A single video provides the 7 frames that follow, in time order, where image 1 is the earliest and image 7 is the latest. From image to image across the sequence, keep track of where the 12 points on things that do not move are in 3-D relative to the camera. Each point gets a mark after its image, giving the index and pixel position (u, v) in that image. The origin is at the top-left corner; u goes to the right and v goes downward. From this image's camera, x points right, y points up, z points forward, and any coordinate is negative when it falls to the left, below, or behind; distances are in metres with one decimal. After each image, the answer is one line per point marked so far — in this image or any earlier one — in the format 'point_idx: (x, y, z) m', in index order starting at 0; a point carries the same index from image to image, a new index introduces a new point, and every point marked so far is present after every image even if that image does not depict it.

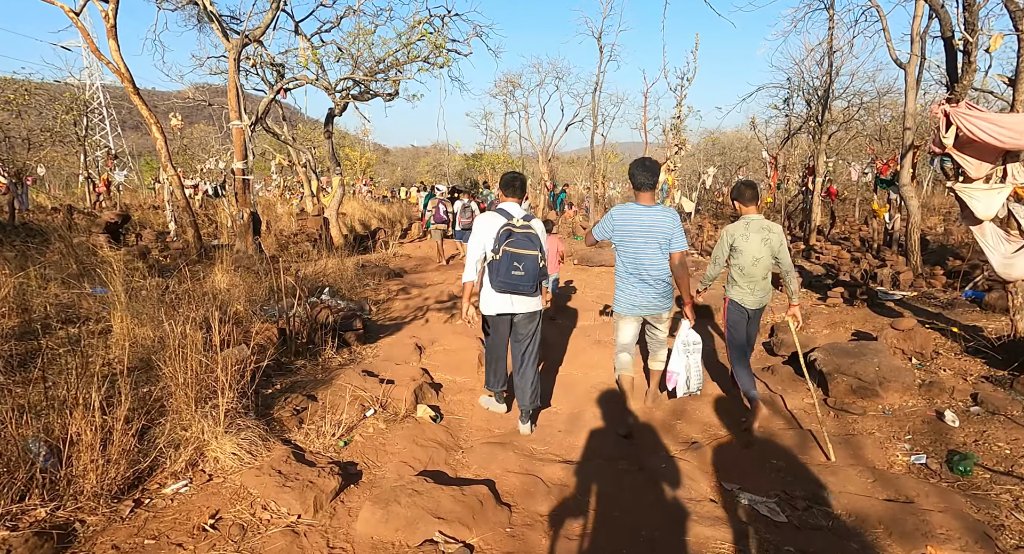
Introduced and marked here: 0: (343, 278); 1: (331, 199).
0: (-2.8, -0.1, +9.2) m
1: (-4.7, +2.0, +14.4) m
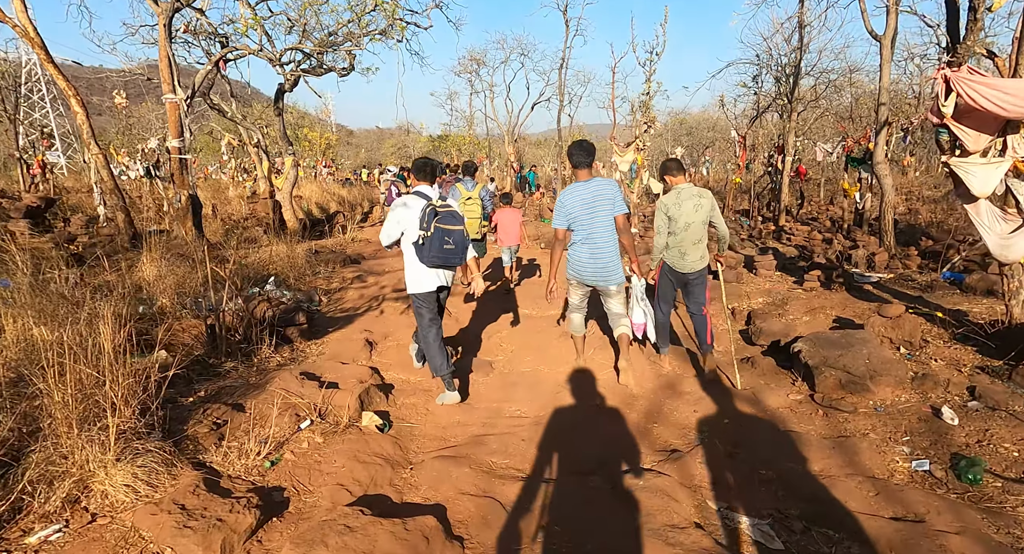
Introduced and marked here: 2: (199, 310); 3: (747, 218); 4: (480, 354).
0: (-3.4, +0.1, +8.5) m
1: (-5.6, +2.3, +13.6) m
2: (-2.9, -0.3, +5.3) m
3: (+5.4, +1.3, +12.8) m
4: (-0.3, -0.8, +5.5) m
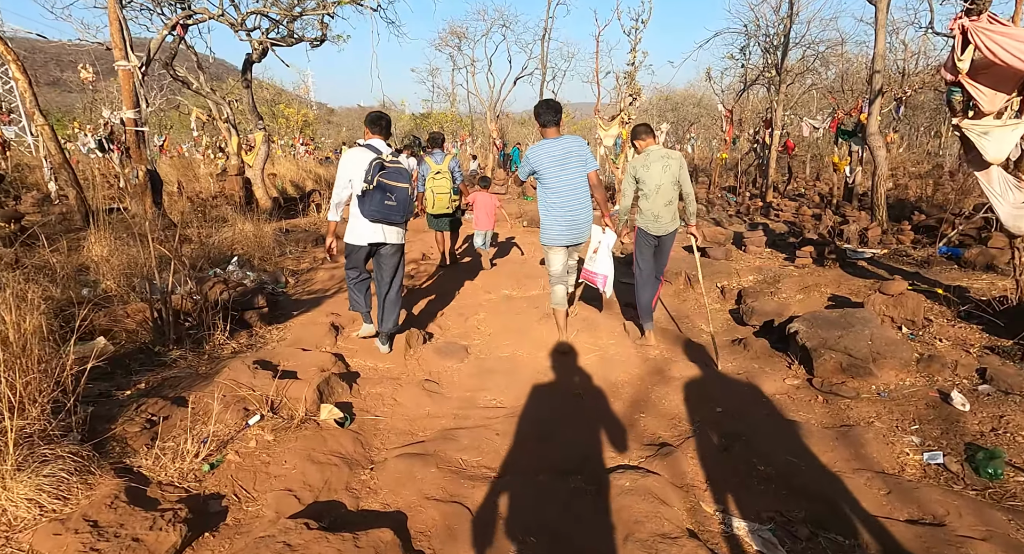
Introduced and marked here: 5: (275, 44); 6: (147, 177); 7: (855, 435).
0: (-3.7, +0.4, +8.0) m
1: (-6.0, +2.8, +13.0) m
2: (-3.1, -0.1, +4.8) m
3: (+5.0, +1.8, +12.5) m
4: (-0.5, -0.6, +5.1) m
5: (-5.3, +5.2, +12.4) m
6: (-5.6, +1.5, +8.5) m
7: (+1.8, -0.8, +2.9) m
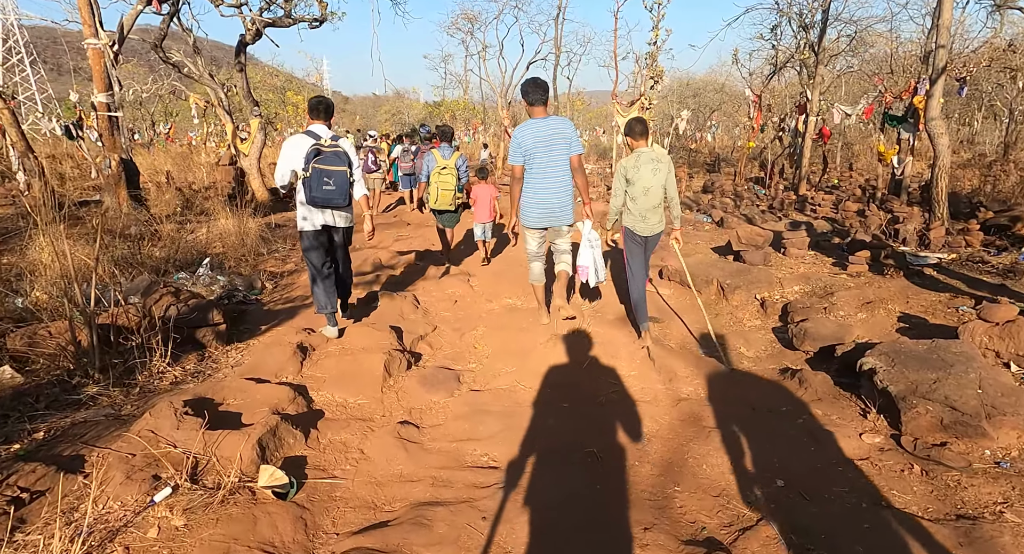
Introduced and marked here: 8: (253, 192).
0: (-3.6, +0.4, +7.3) m
1: (-5.8, +2.9, +12.3) m
2: (-3.1, -0.2, +4.1) m
3: (+5.2, +1.8, +11.5) m
4: (-0.5, -0.7, +4.3) m
5: (-5.1, +5.2, +11.6) m
6: (-5.5, +1.5, +7.8) m
7: (+1.7, -1.0, +2.0) m
8: (-5.9, +1.9, +12.8) m
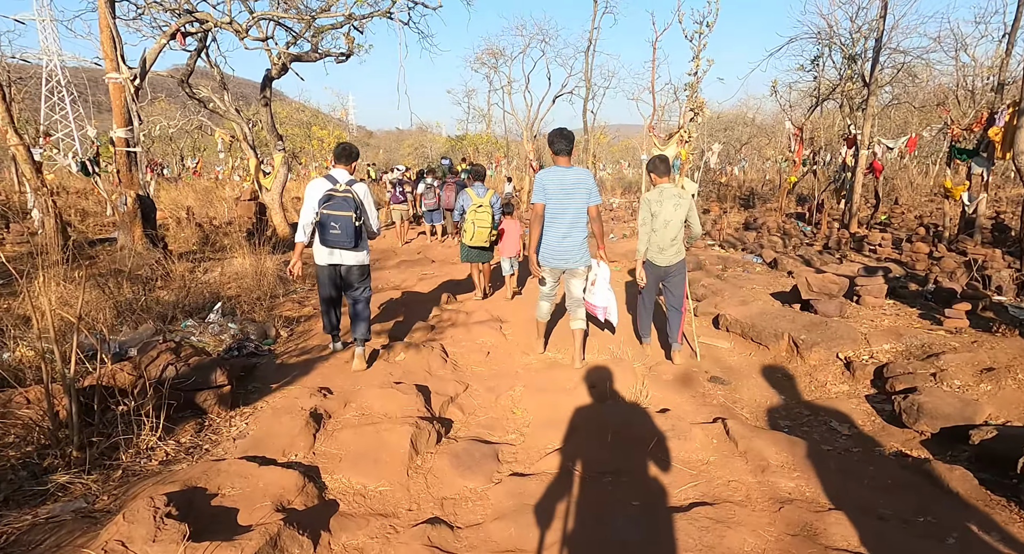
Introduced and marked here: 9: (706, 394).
0: (-3.1, -0.1, +6.8) m
1: (-5.2, +2.1, +12.0) m
2: (-2.8, -0.6, +3.6) m
3: (+5.7, +1.0, +10.8) m
4: (-0.2, -1.0, +3.7) m
5: (-4.4, +4.5, +11.5) m
6: (-5.0, +1.0, +7.5) m
7: (+1.9, -1.2, +1.3) m
8: (-5.3, +1.1, +12.5) m
9: (+1.4, -0.8, +4.0) m
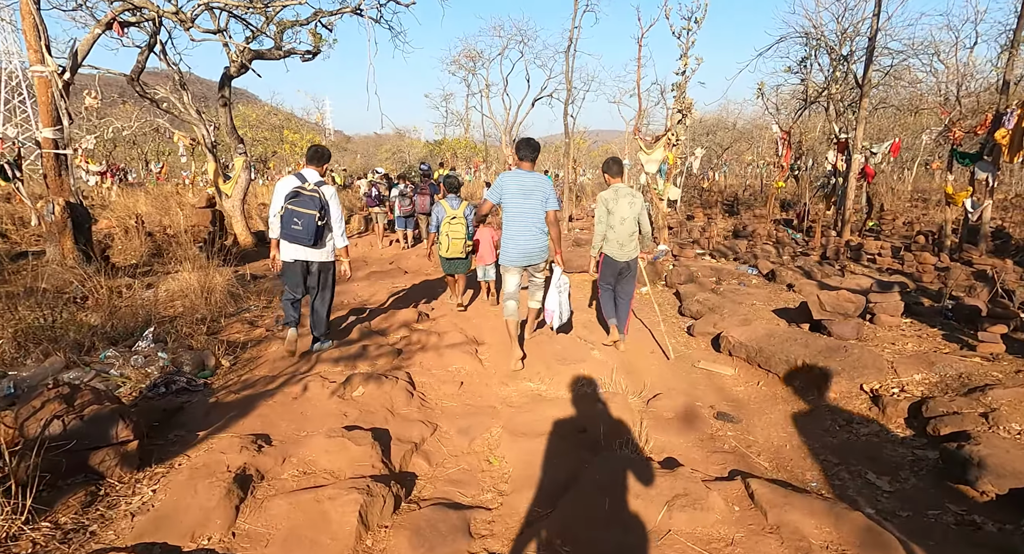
0: (-3.4, -0.3, +6.1) m
1: (-5.6, +1.8, +11.2) m
2: (-3.0, -0.7, +2.9) m
3: (+5.3, +0.8, +10.4) m
4: (-0.3, -1.2, +3.1) m
5: (-4.9, +4.2, +10.7) m
6: (-5.3, +0.8, +6.7) m
7: (+1.9, -1.3, +0.8) m
8: (-5.8, +0.9, +11.7) m
9: (+1.3, -1.0, +3.4) m
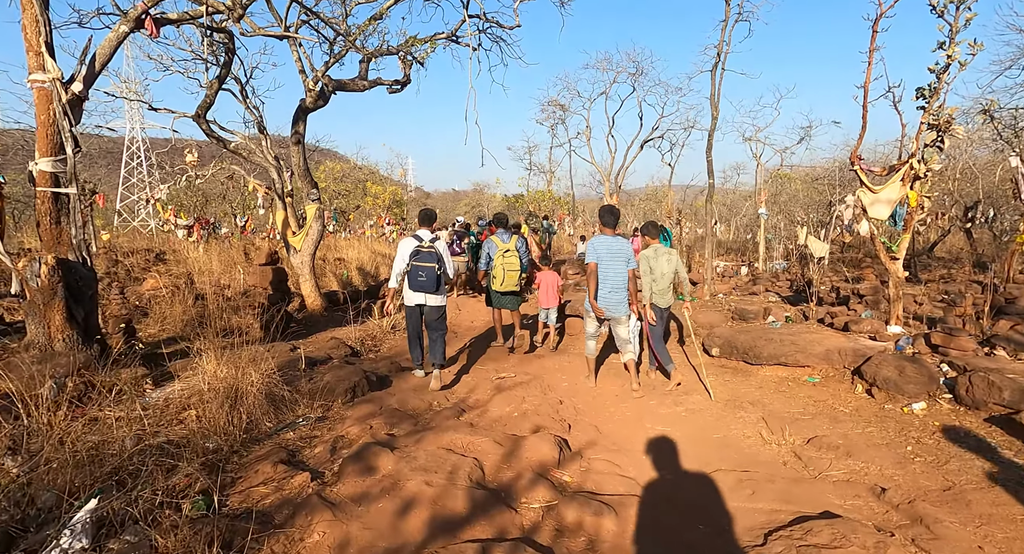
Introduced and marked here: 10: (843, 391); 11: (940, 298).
0: (-2.0, -1.0, +3.8) m
1: (-3.5, +0.6, +9.3) m
2: (-2.0, -1.1, +0.5) m
3: (+7.2, -0.4, +7.0) m
4: (+0.6, -1.6, +0.3) m
5: (-2.8, +3.1, +8.9) m
6: (-3.8, 0.0, +4.7) m
7: (+2.5, -1.6, -2.3) m
8: (-3.6, -0.4, +9.7) m
9: (+2.3, -1.5, +0.5) m
10: (+3.1, -1.1, +5.2) m
11: (+6.4, -0.3, +8.4) m
